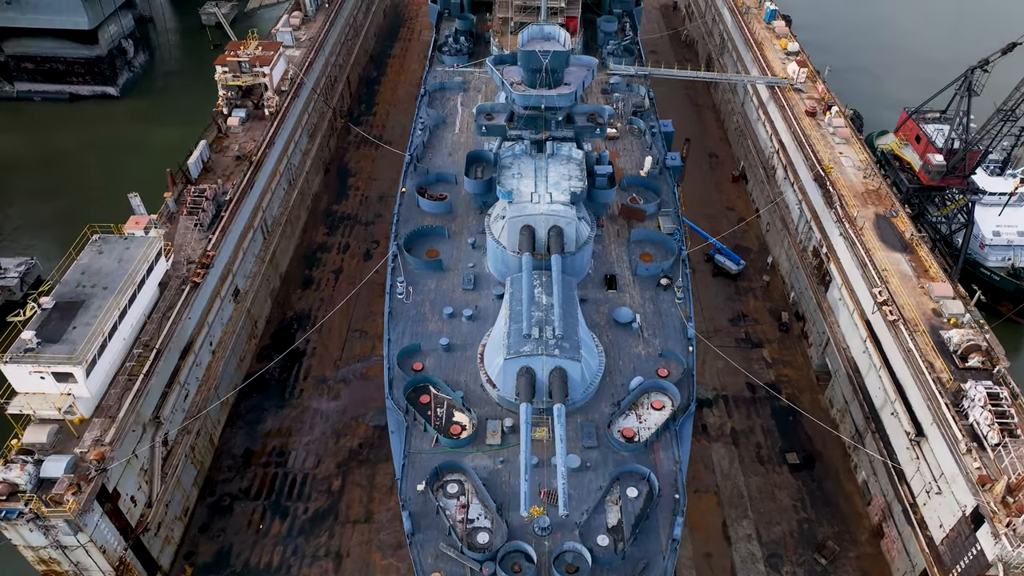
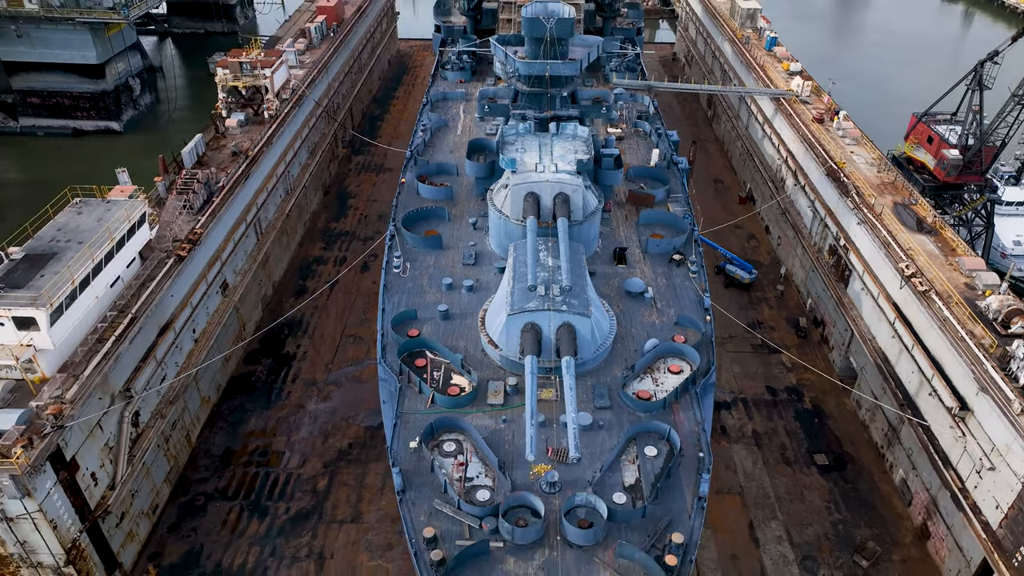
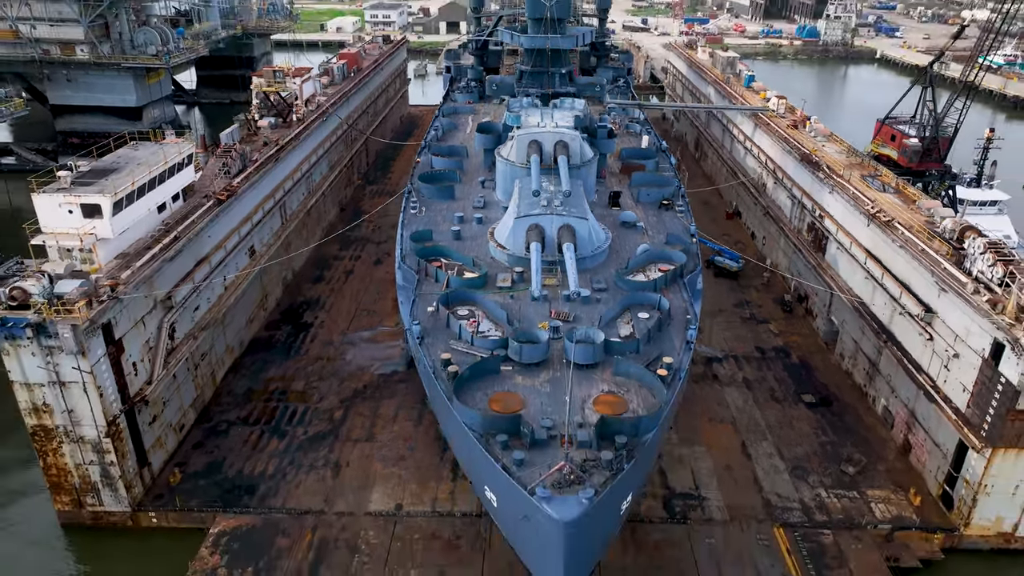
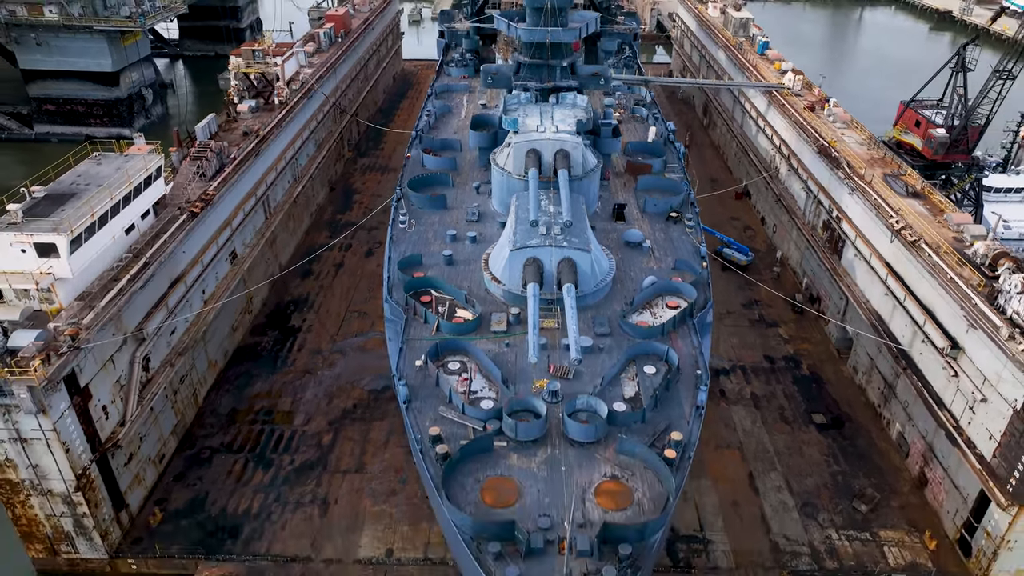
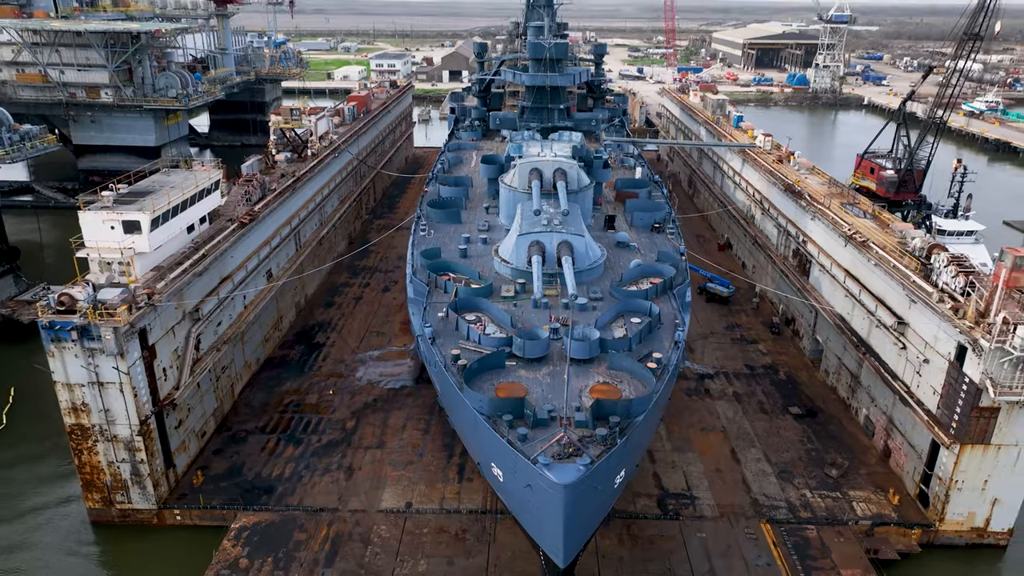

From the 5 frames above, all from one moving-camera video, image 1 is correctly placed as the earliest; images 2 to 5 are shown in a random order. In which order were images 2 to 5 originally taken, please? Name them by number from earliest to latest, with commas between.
2, 4, 3, 5
